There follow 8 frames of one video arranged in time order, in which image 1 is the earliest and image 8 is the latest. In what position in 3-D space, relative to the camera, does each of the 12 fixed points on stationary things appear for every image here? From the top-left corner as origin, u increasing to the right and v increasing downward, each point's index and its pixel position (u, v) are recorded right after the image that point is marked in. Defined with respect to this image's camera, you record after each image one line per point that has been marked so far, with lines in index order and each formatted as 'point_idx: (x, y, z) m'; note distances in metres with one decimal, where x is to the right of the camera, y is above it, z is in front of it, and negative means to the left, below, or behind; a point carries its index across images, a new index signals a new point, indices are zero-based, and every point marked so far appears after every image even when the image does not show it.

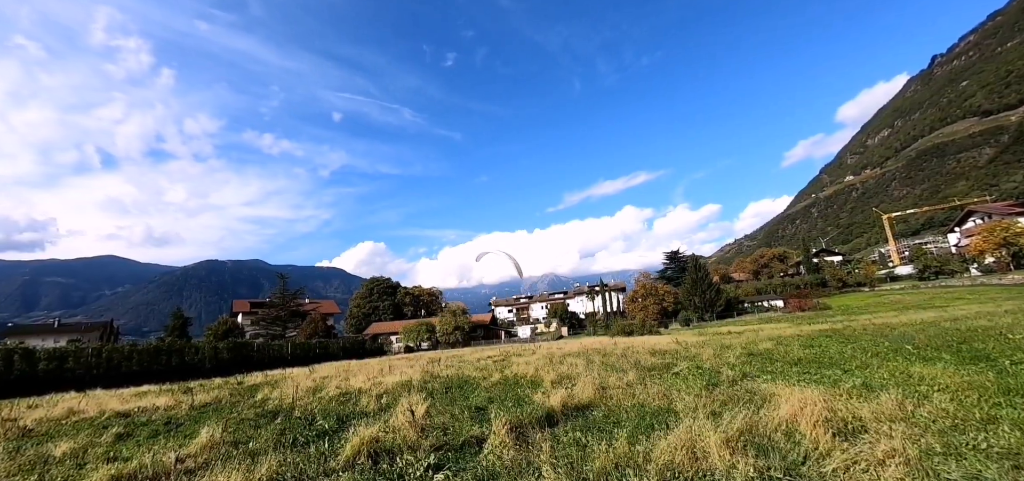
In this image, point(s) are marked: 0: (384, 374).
0: (-4.7, -5.0, +16.6) m
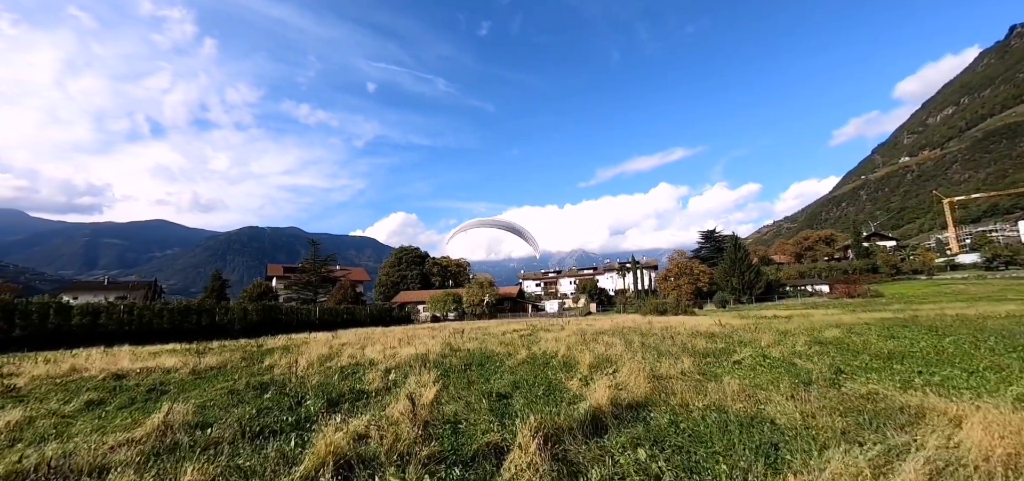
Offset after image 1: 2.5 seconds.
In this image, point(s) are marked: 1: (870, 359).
0: (-3.7, -3.6, +15.5) m
1: (+6.9, -2.3, +8.6) m
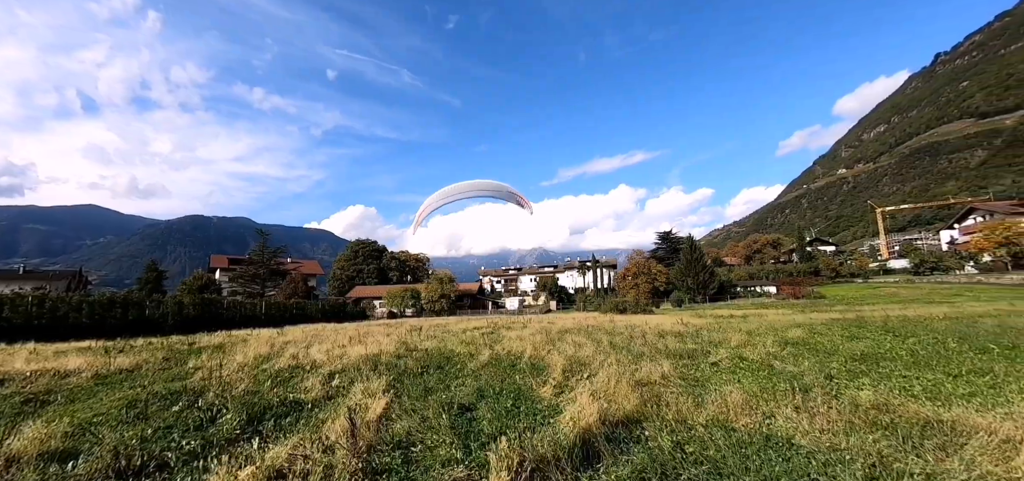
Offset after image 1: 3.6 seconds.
0: (-4.9, -3.3, +14.2) m
1: (+6.3, -2.3, +8.2) m
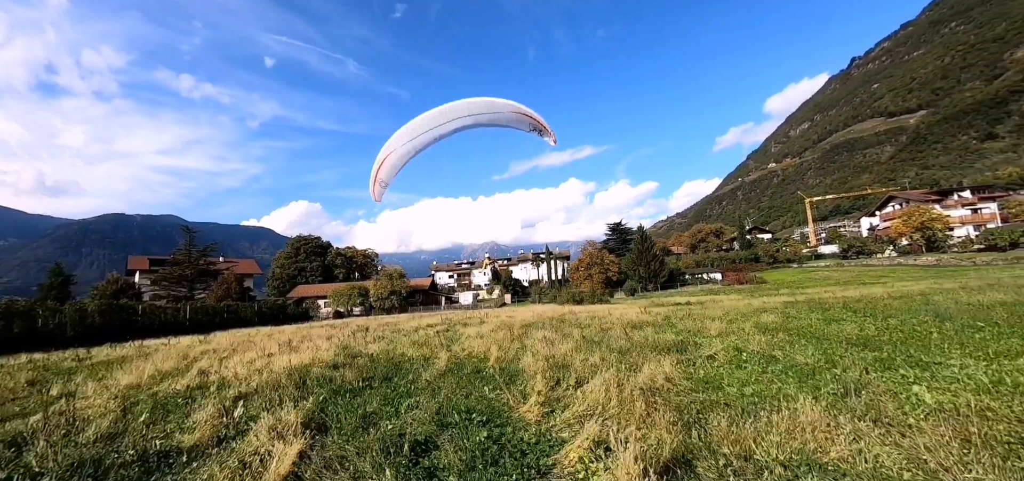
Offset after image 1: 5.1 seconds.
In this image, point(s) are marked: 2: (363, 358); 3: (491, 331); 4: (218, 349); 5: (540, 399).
0: (-6.0, -3.0, +12.1) m
1: (+5.7, -1.8, +7.4) m
2: (-3.2, -2.5, +9.6) m
3: (-0.7, -3.0, +14.7) m
4: (-9.8, -3.6, +14.9) m
5: (+0.3, -1.7, +4.8) m
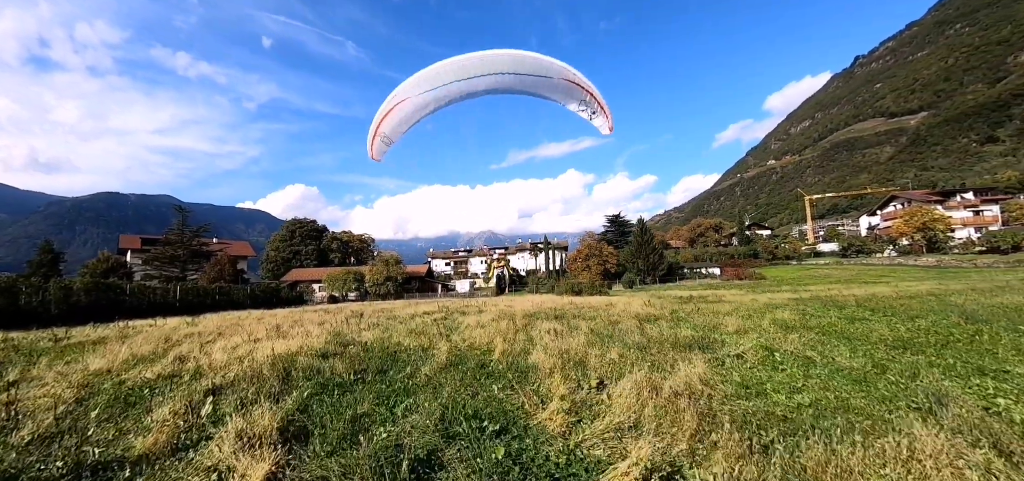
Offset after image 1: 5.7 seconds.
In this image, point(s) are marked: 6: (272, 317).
0: (-6.0, -2.4, +11.3) m
1: (+5.9, -1.7, +6.7) m
2: (-3.1, -2.1, +8.9) m
3: (-0.7, -2.5, +14.0) m
4: (-9.7, -2.9, +14.1) m
5: (+0.5, -1.5, +4.1) m
6: (-10.7, -3.4, +19.9) m
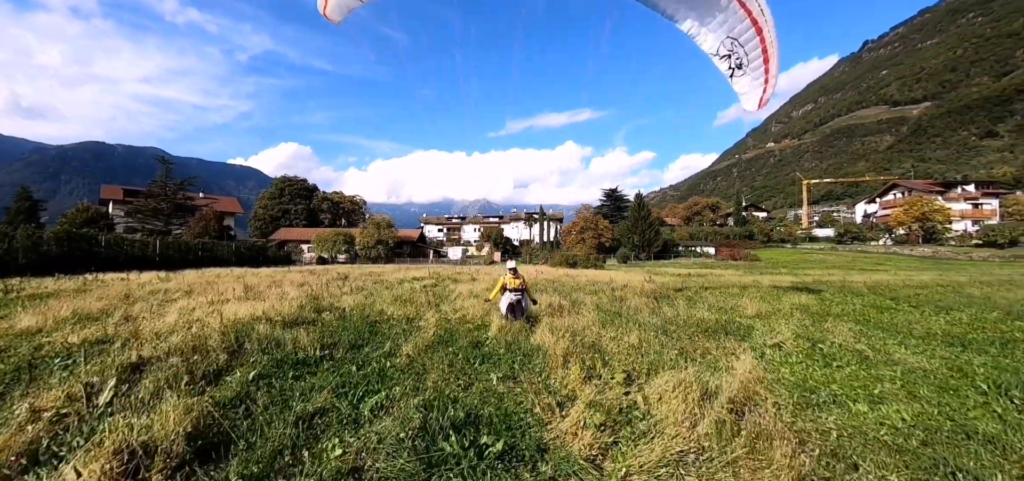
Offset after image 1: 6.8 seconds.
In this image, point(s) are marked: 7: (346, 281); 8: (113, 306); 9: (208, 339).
0: (-6.0, -1.3, +10.2) m
1: (+5.9, -1.4, +5.7) m
2: (-3.1, -1.3, +7.8) m
3: (-0.8, -1.4, +13.0) m
4: (-9.8, -1.4, +12.9) m
5: (+0.5, -1.1, +3.0) m
6: (-10.9, -1.5, +18.7) m
7: (-5.7, -1.4, +15.5) m
8: (-8.0, -1.3, +8.8) m
9: (-3.5, -1.1, +5.2) m
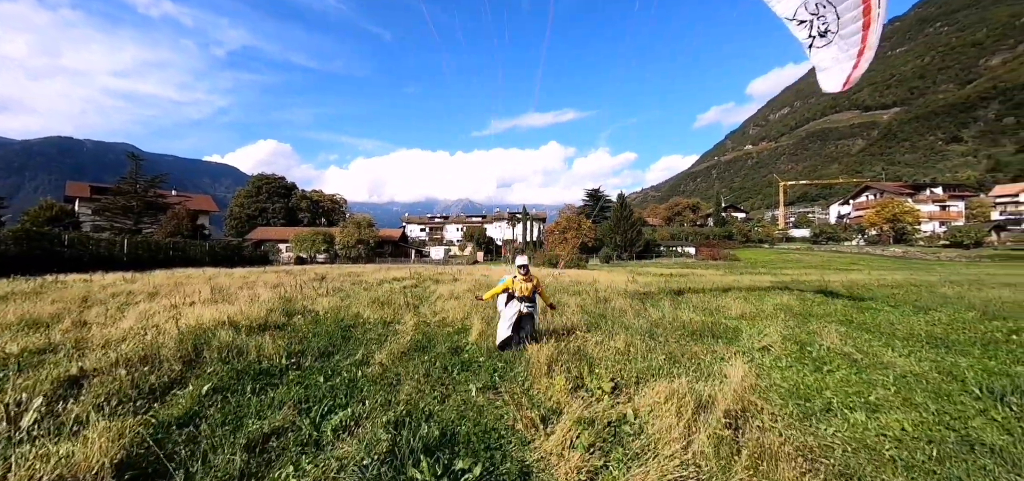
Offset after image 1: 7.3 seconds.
0: (-6.4, -1.3, +9.7) m
1: (+5.6, -1.4, +5.6) m
2: (-3.4, -1.3, +7.4) m
3: (-1.3, -1.4, +12.7) m
4: (-10.3, -1.3, +12.3) m
5: (+0.4, -1.1, +2.8) m
6: (-11.6, -1.4, +18.0) m
7: (-6.3, -1.4, +15.0) m
8: (-8.3, -1.3, +8.2) m
9: (-3.7, -1.1, +4.8) m
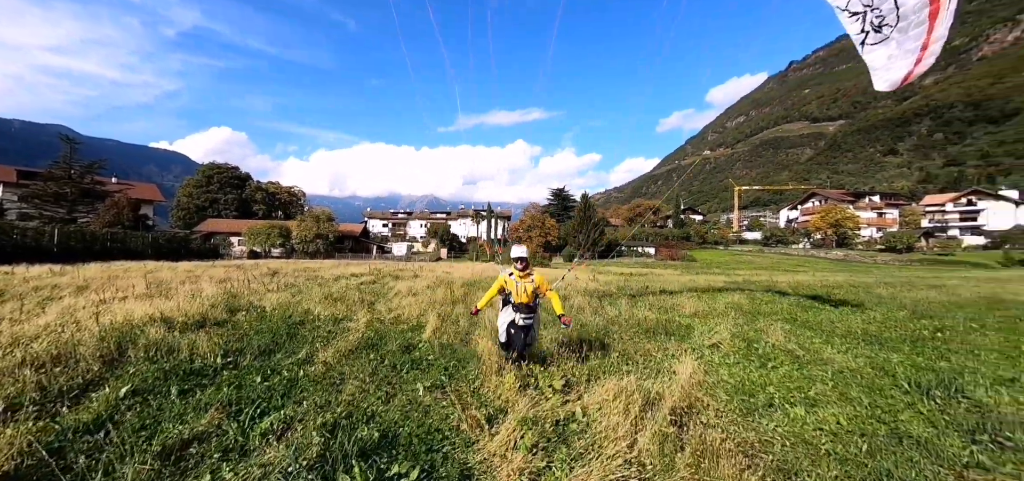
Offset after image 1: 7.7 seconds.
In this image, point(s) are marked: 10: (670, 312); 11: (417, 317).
0: (-7.3, -1.1, +9.1) m
1: (+5.0, -1.5, +6.0) m
2: (-4.1, -1.1, +7.0) m
3: (-2.4, -1.3, +12.4) m
4: (-11.4, -1.1, +11.3) m
5: (+0.1, -1.1, +2.7) m
6: (-13.1, -1.1, +16.9) m
7: (-7.6, -1.2, +14.3) m
8: (-9.1, -1.0, +7.4) m
9: (-4.2, -1.0, +4.4) m
10: (+3.2, -1.4, +8.8) m
11: (-1.4, -1.2, +6.9) m
